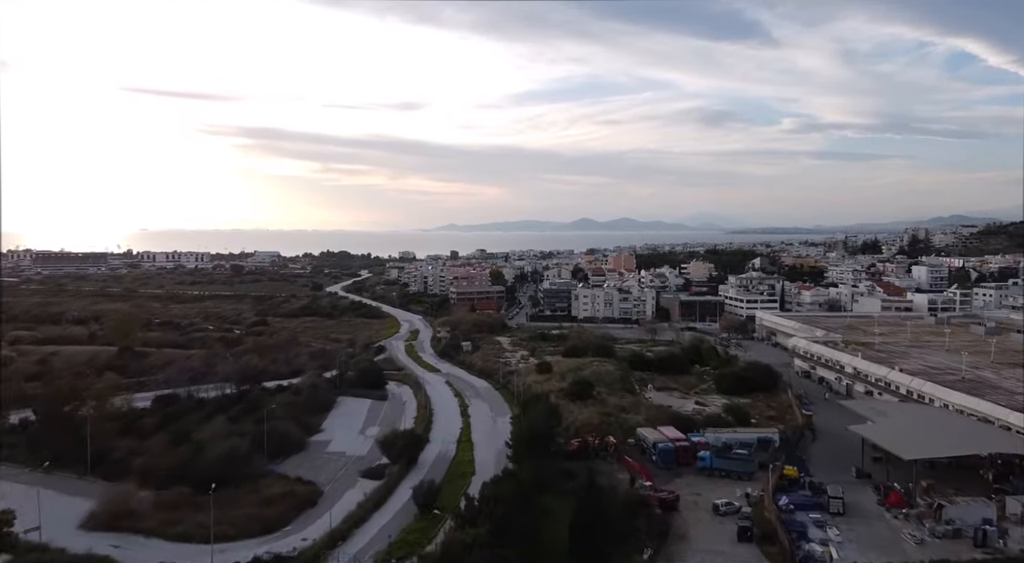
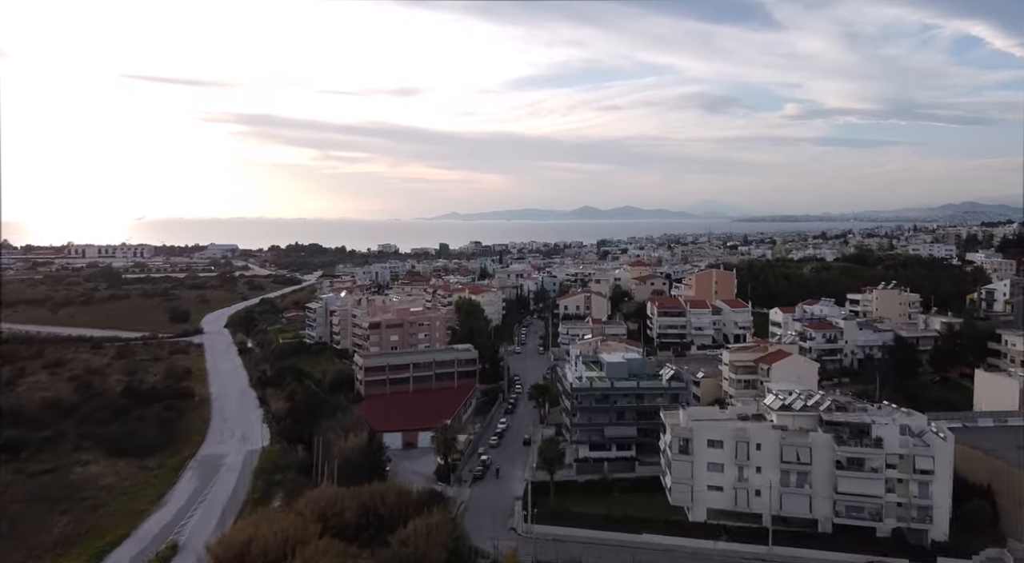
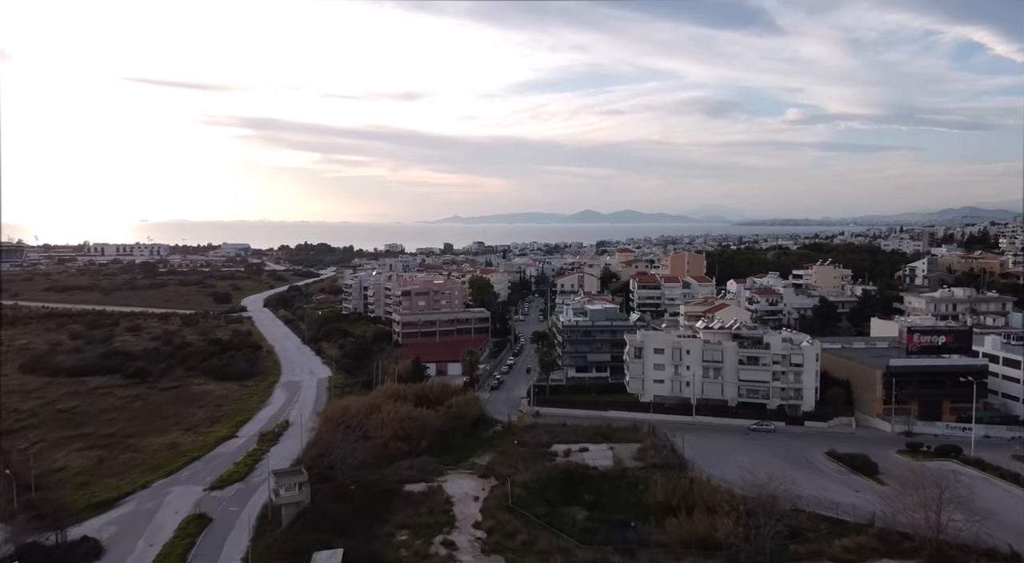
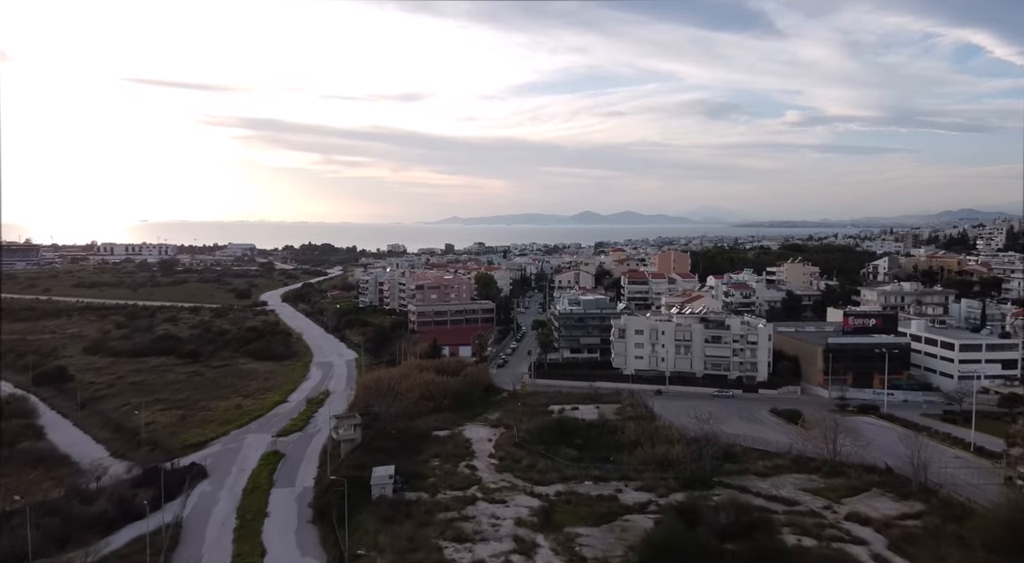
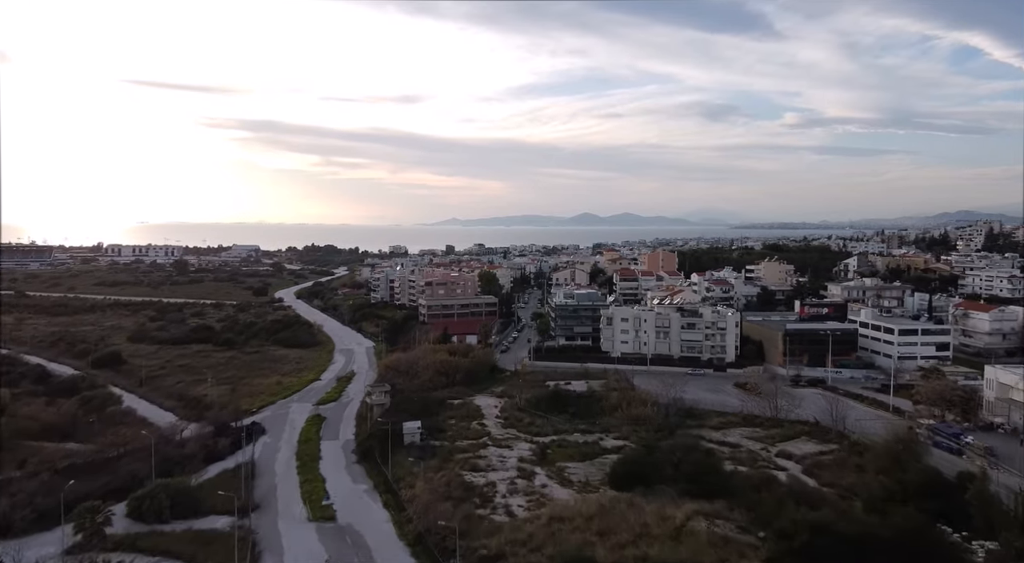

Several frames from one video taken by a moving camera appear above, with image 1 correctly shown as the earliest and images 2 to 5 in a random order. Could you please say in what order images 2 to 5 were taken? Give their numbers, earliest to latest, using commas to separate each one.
5, 4, 3, 2
